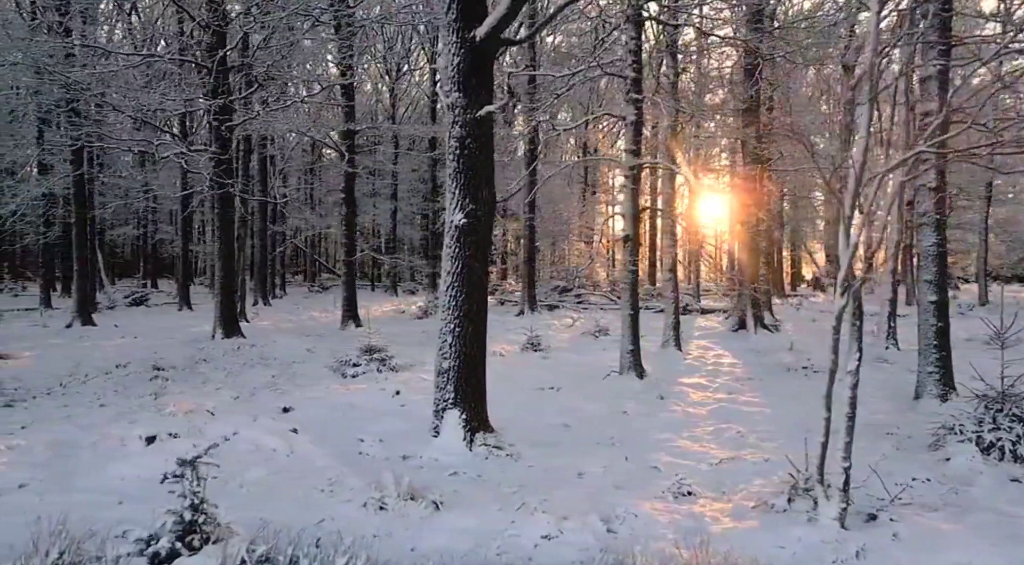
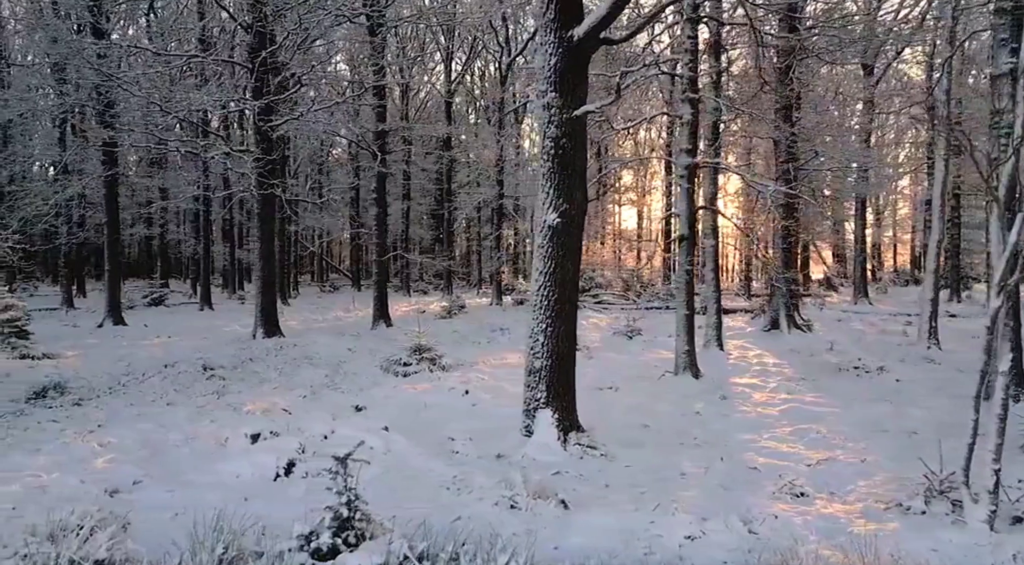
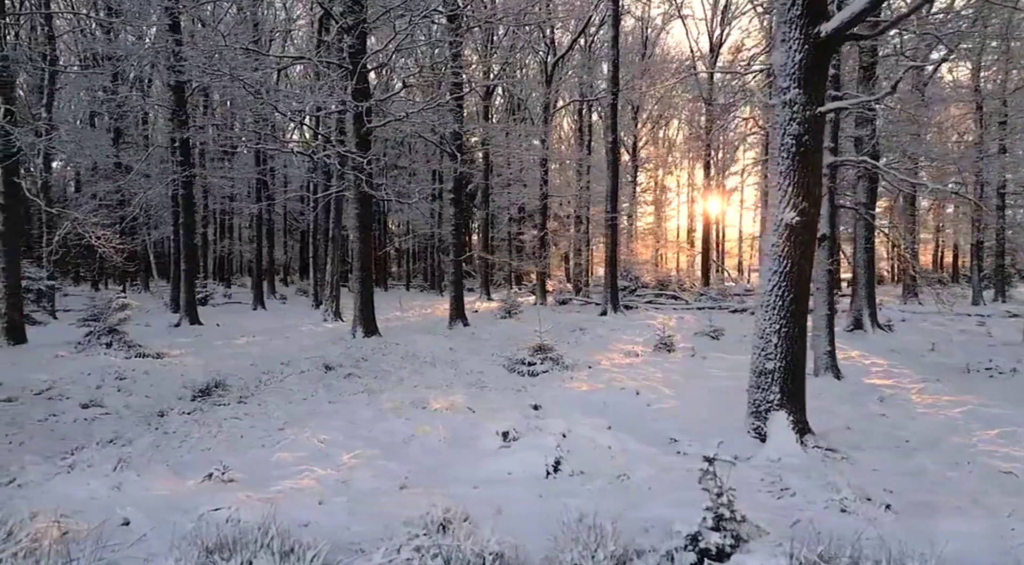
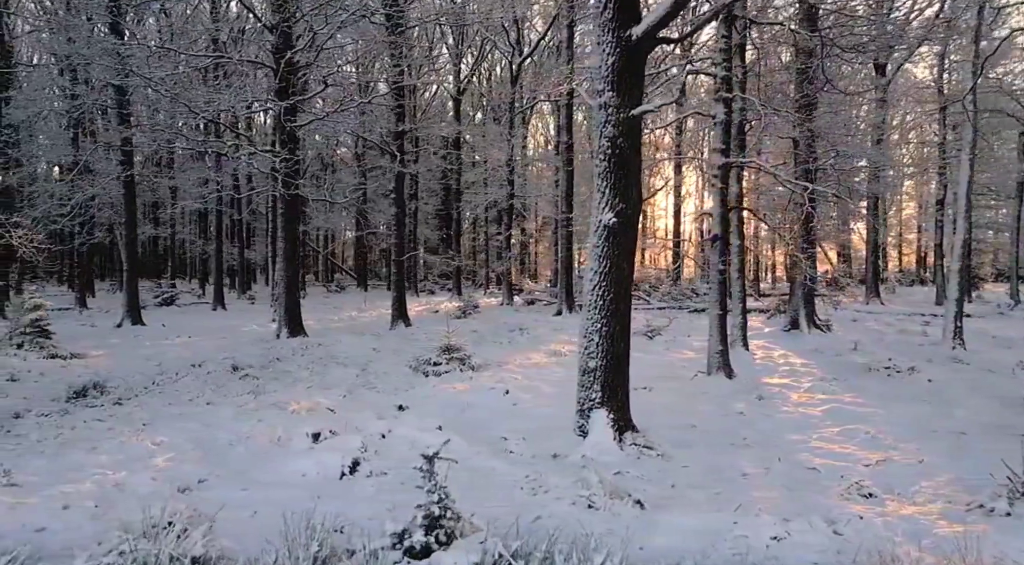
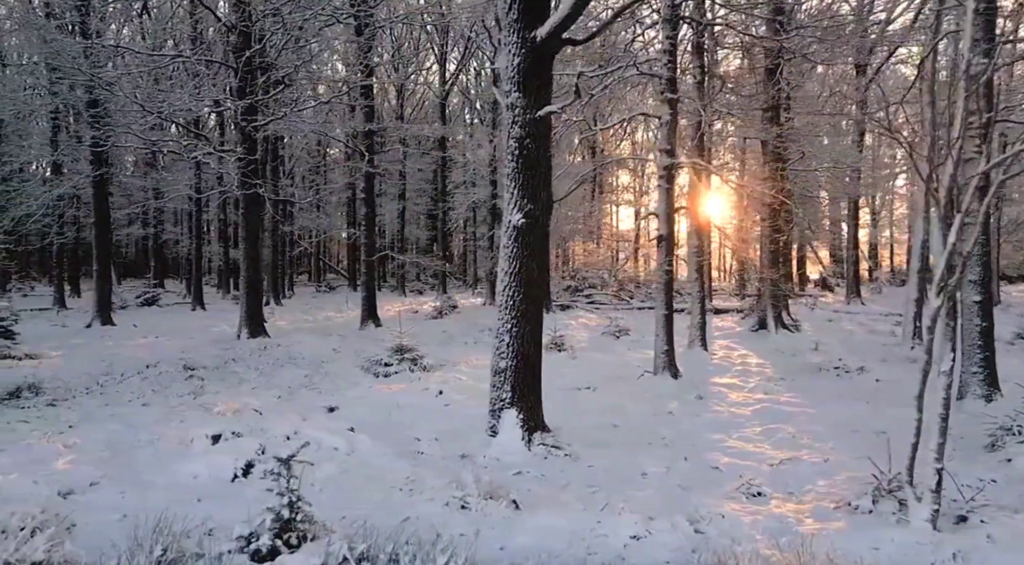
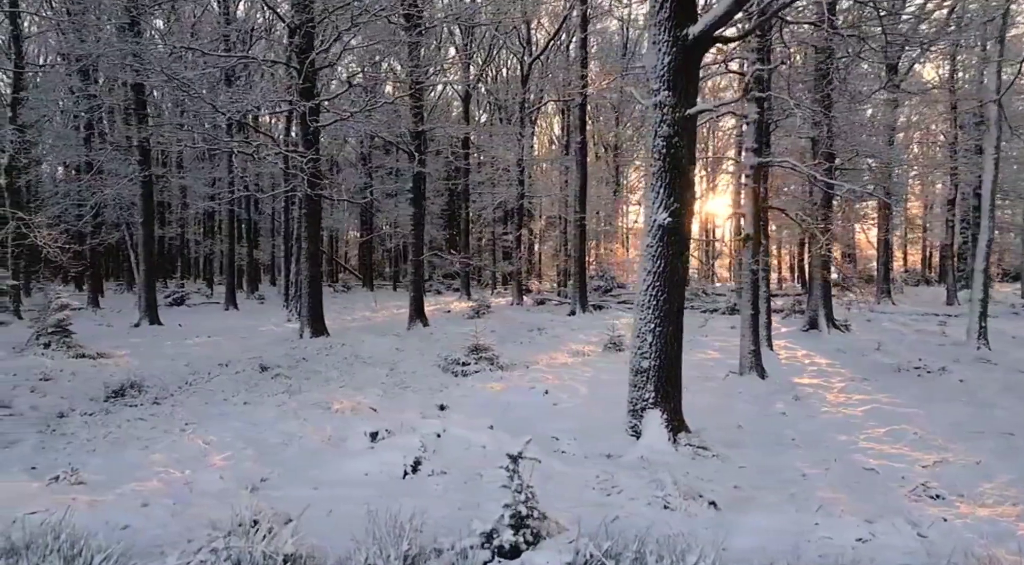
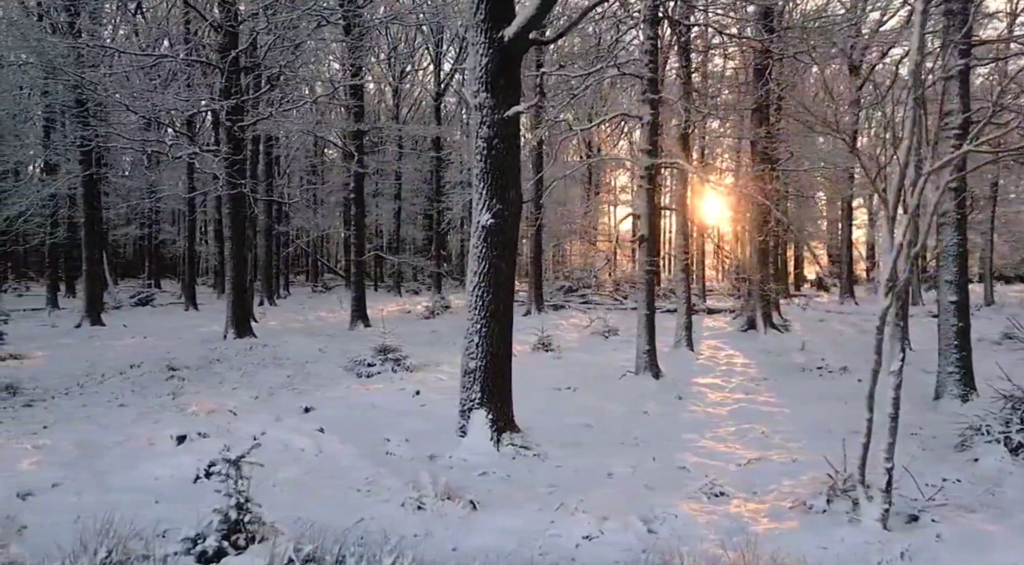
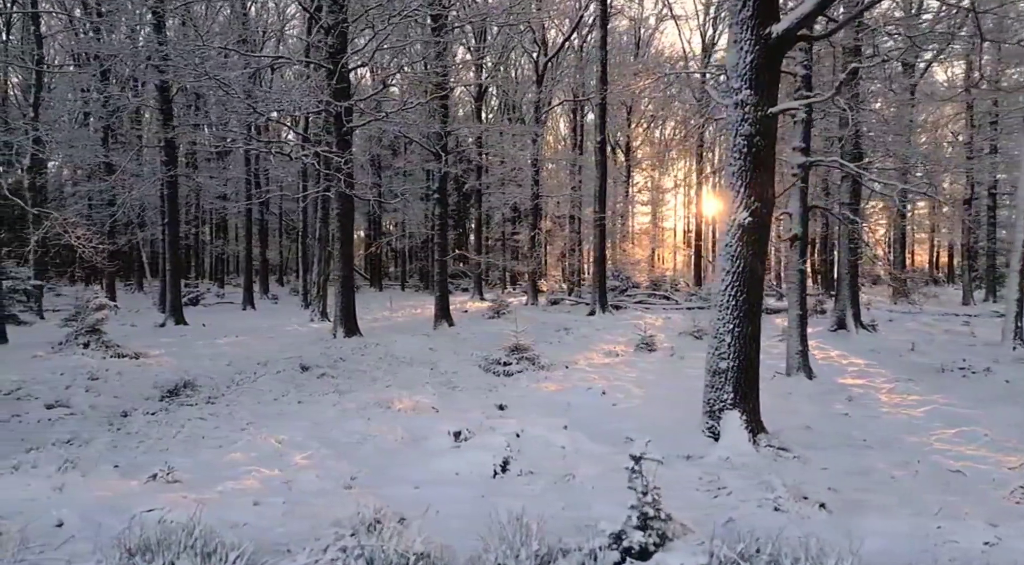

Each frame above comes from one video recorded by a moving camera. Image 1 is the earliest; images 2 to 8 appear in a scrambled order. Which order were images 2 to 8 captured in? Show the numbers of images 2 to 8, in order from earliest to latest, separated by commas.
7, 5, 2, 4, 6, 8, 3
